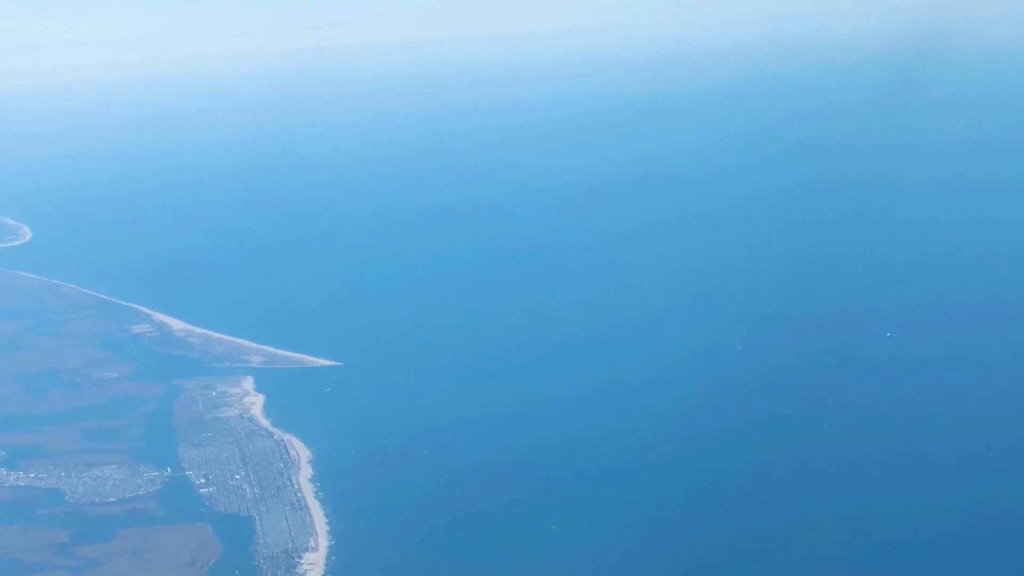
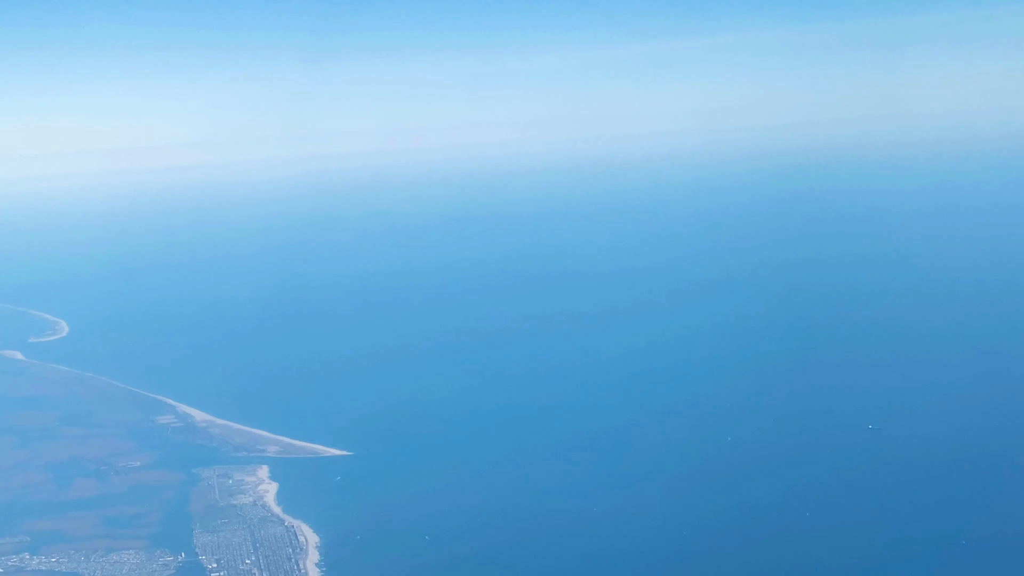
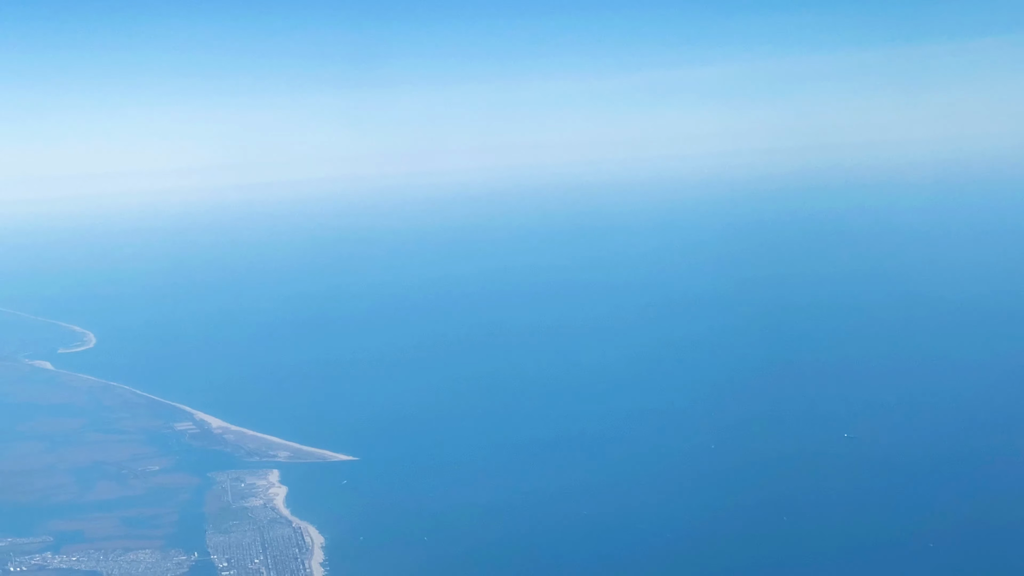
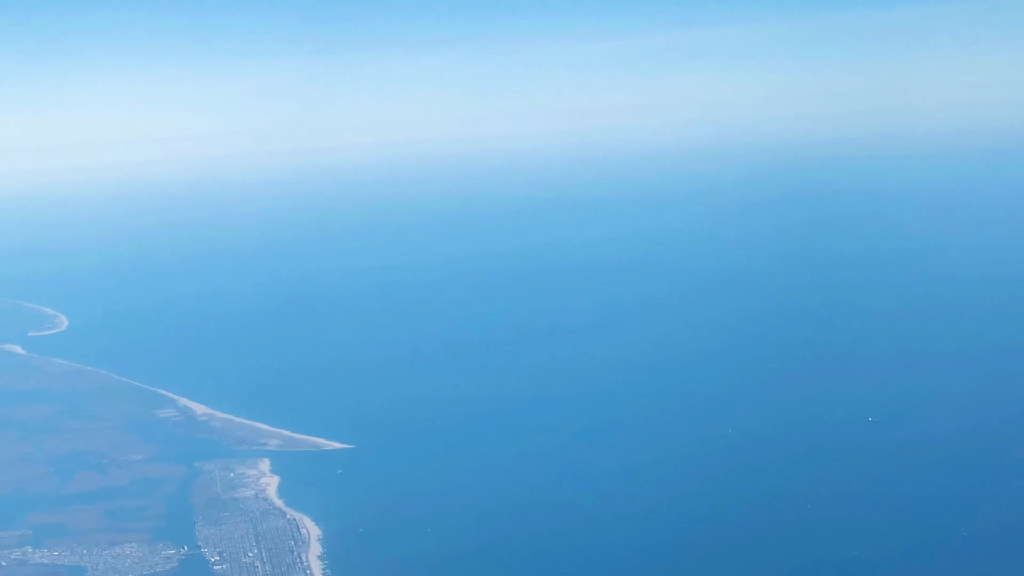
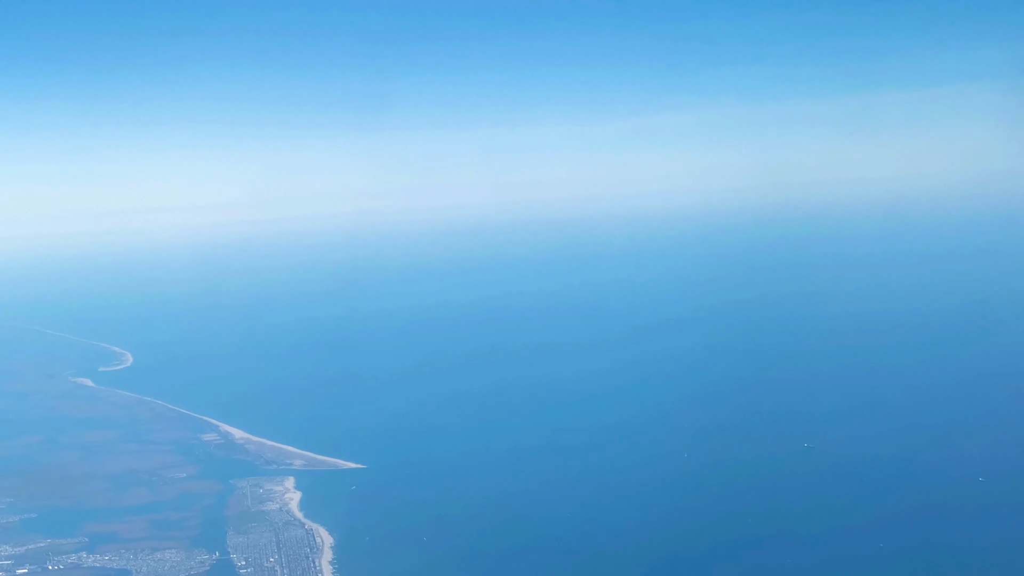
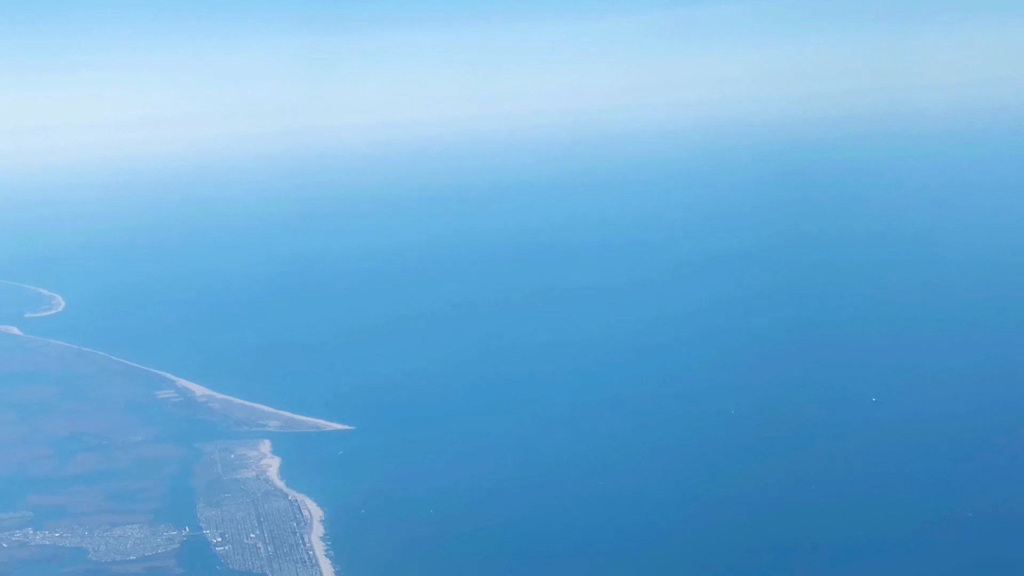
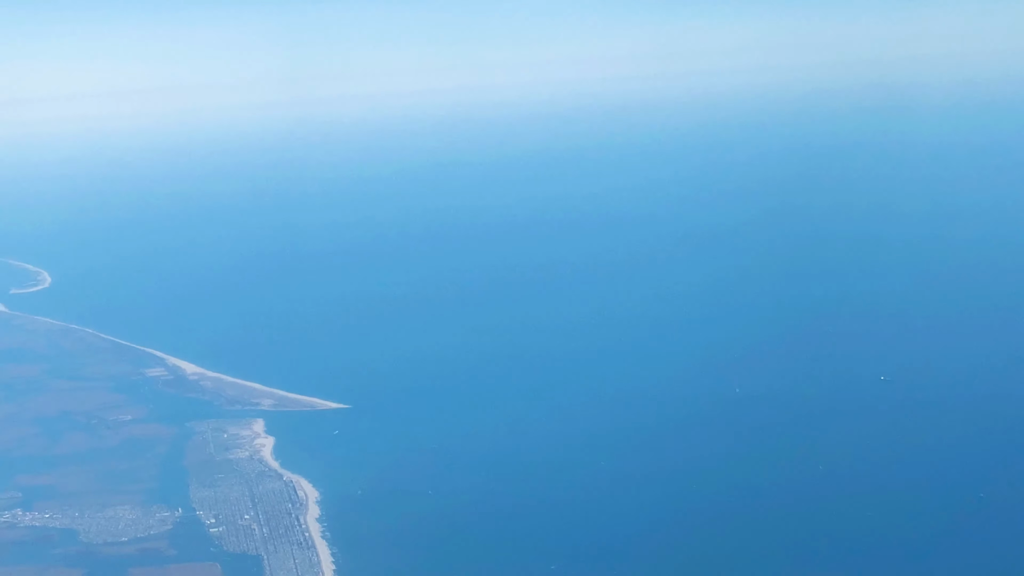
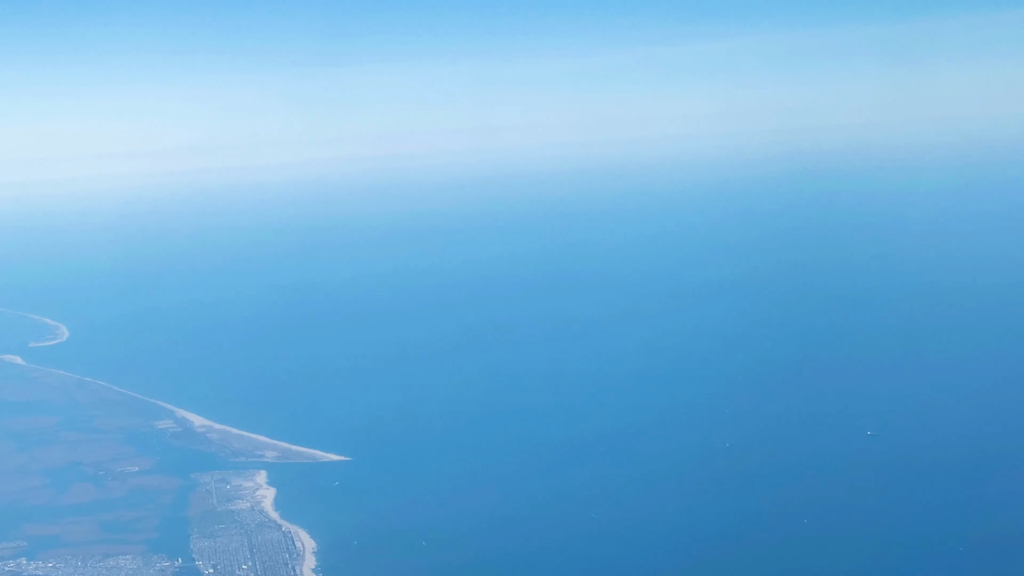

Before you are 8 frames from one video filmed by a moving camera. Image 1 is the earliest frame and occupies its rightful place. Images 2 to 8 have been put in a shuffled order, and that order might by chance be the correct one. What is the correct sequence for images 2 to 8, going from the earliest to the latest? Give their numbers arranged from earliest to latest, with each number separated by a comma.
7, 6, 4, 2, 8, 3, 5
